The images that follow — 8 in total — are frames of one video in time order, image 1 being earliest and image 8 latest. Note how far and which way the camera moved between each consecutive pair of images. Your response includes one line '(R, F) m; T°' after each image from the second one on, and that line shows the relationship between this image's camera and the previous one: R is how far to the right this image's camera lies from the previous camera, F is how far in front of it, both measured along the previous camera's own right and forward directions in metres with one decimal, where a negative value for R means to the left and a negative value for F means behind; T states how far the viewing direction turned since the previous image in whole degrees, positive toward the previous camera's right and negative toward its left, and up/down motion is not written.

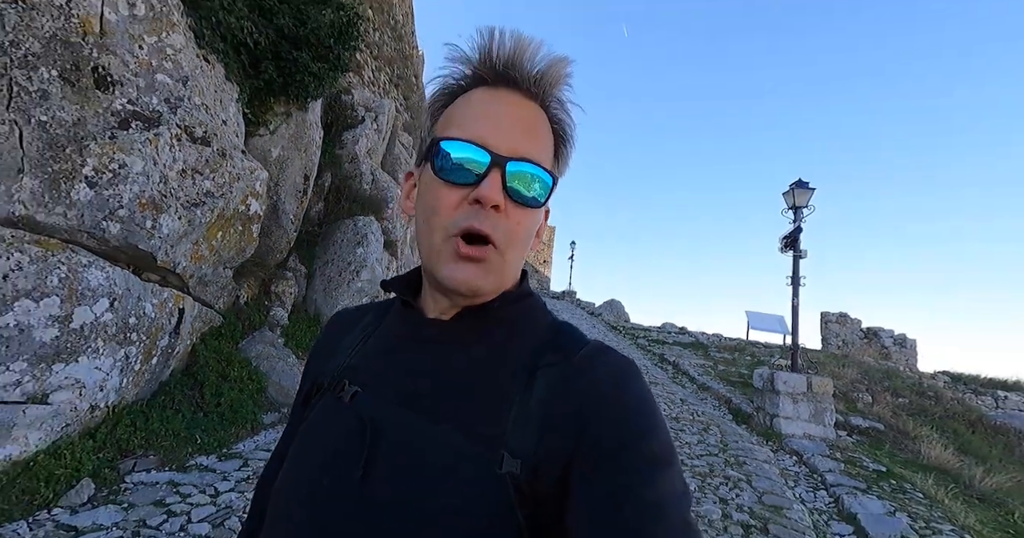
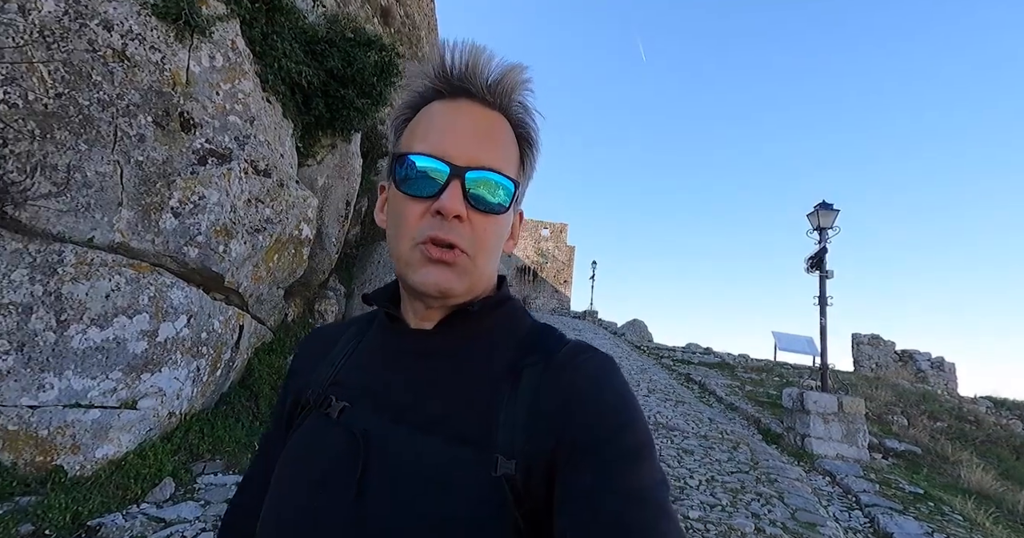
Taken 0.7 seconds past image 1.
(-0.2, -0.3) m; -3°
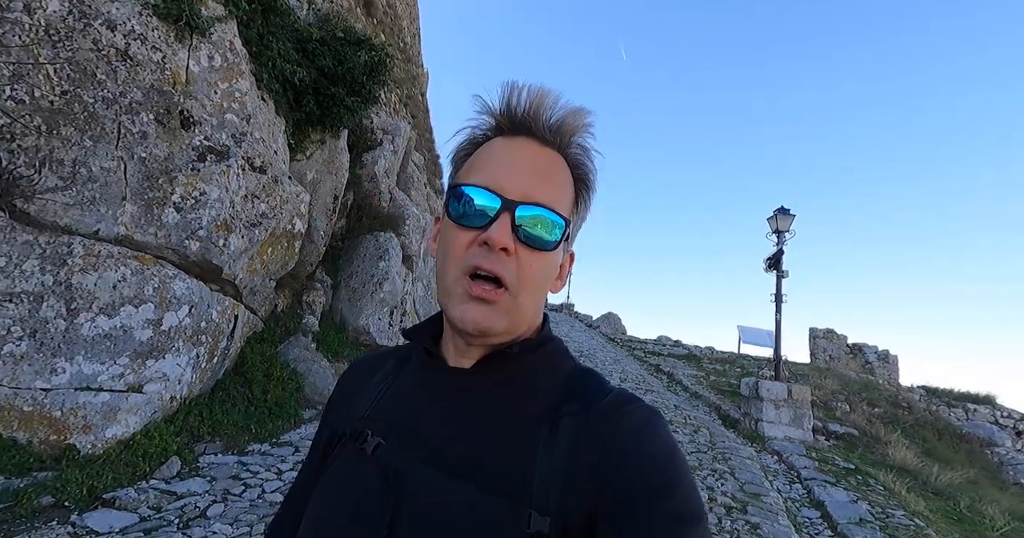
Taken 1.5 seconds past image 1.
(-0.1, -0.4) m; +3°
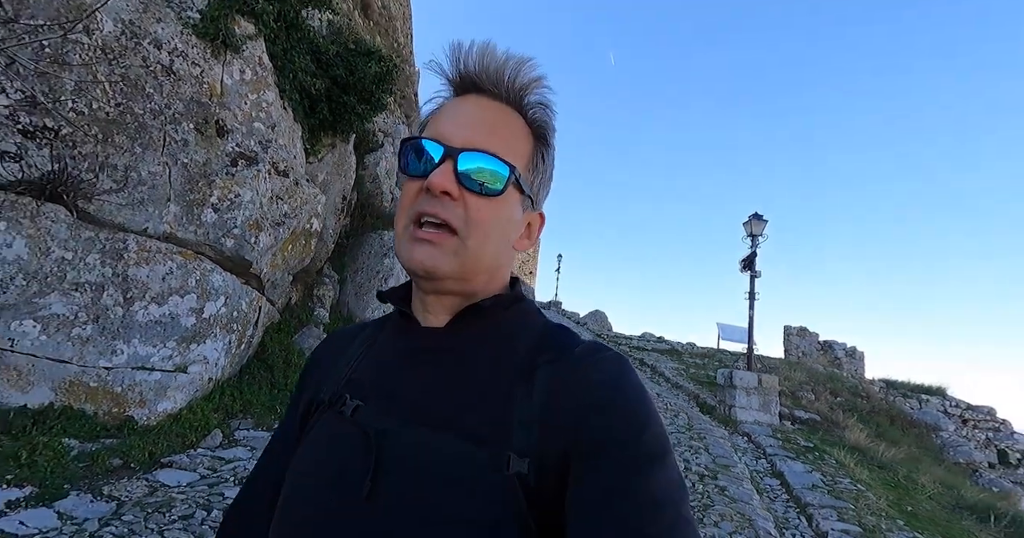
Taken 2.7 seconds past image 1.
(-0.2, -0.6) m; +2°
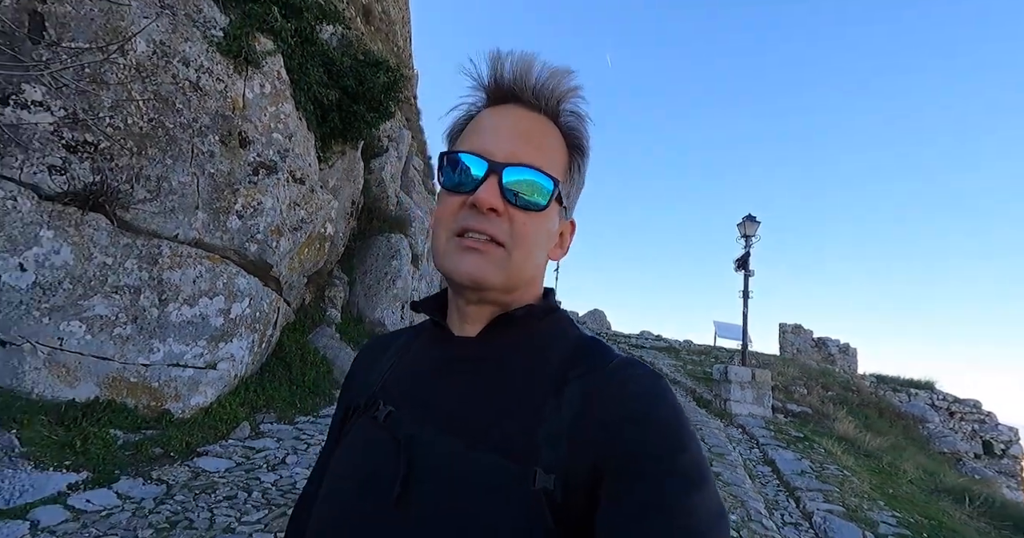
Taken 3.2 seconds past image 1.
(-0.1, -0.4) m; 0°
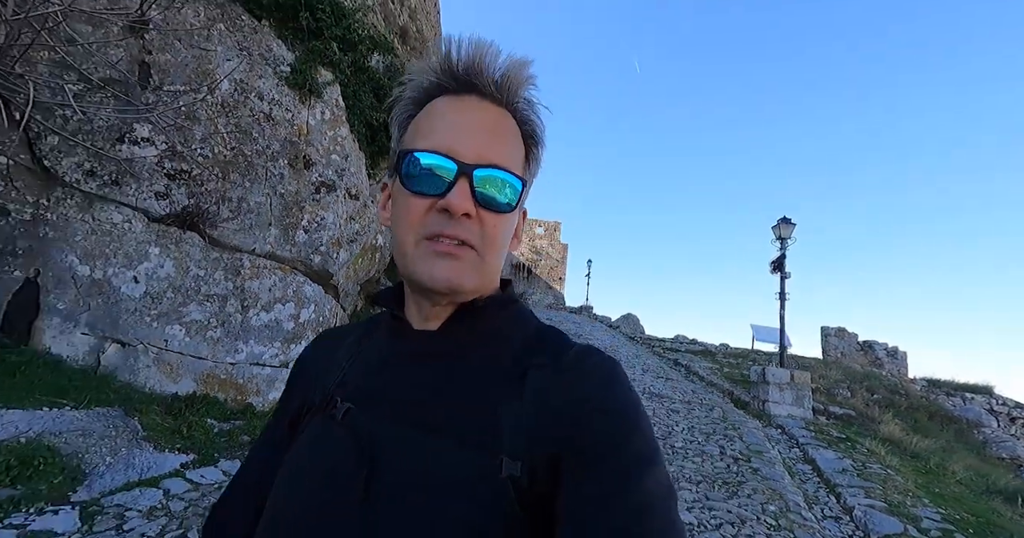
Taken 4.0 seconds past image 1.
(-0.2, -0.4) m; -4°
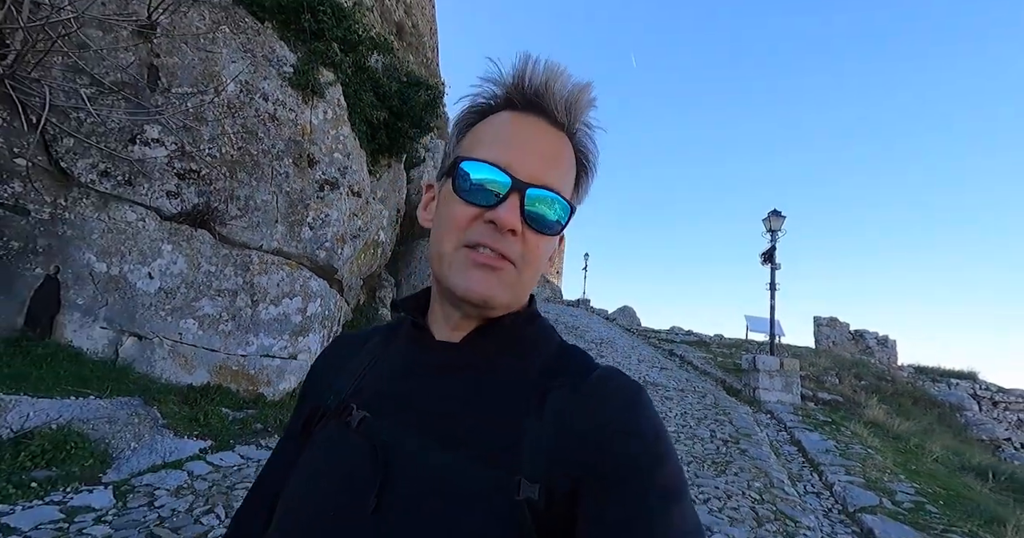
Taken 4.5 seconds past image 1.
(0.0, -0.2) m; 0°
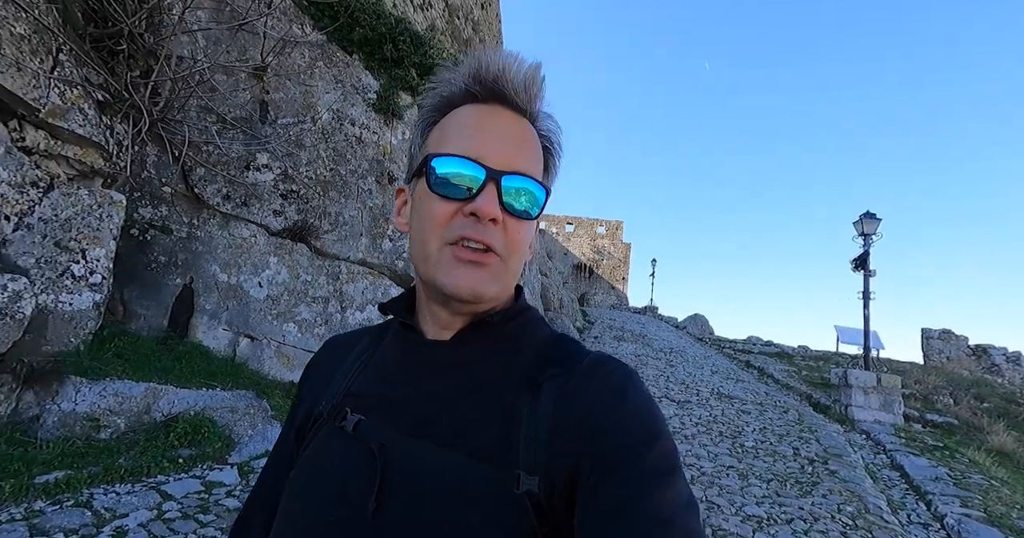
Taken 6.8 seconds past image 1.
(-0.1, -0.2) m; -9°
